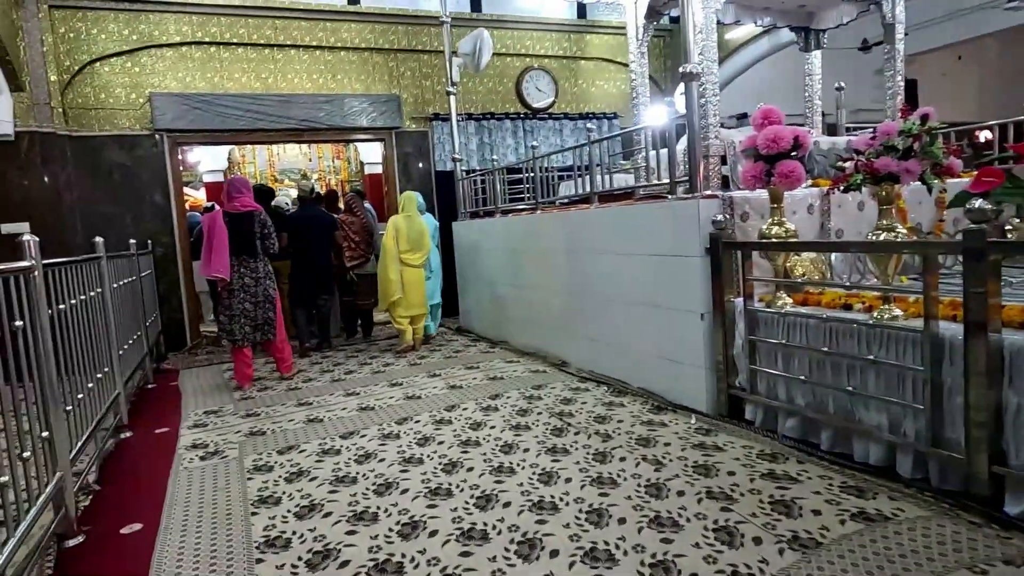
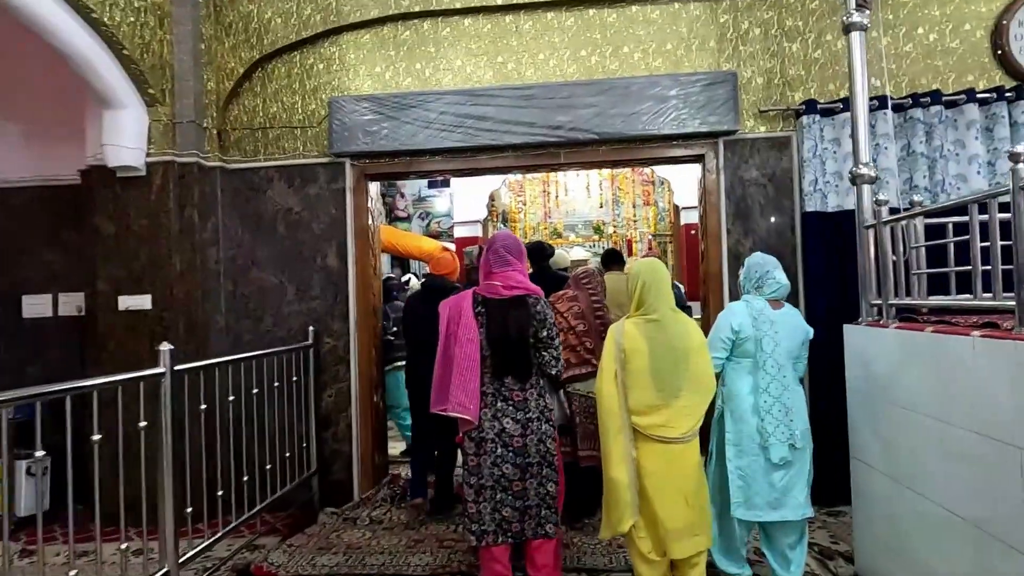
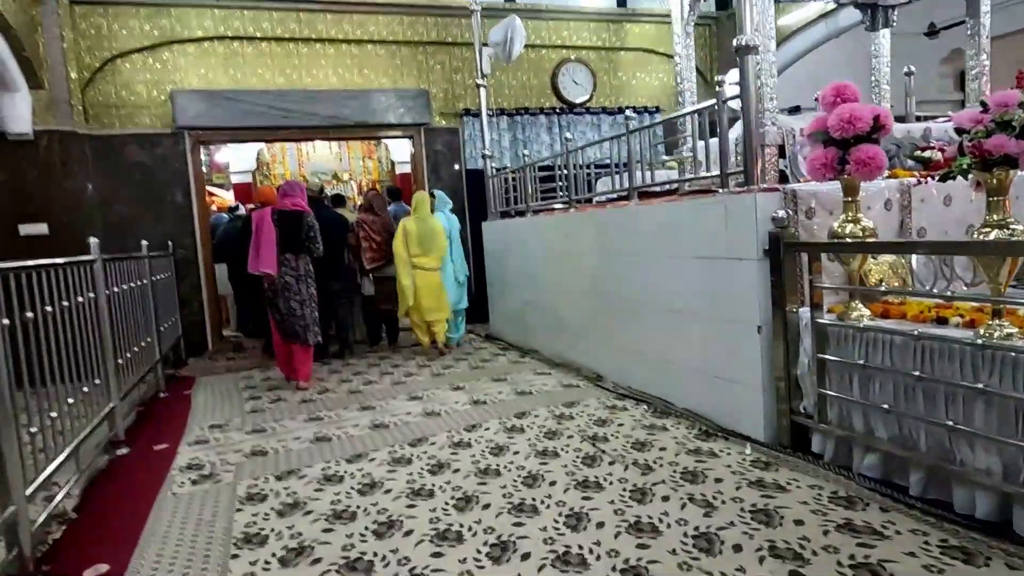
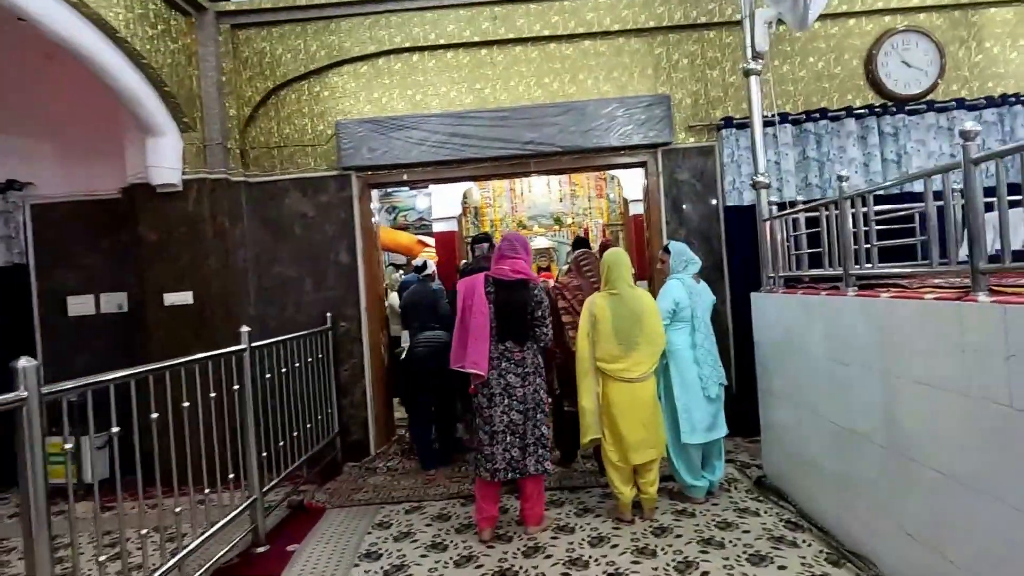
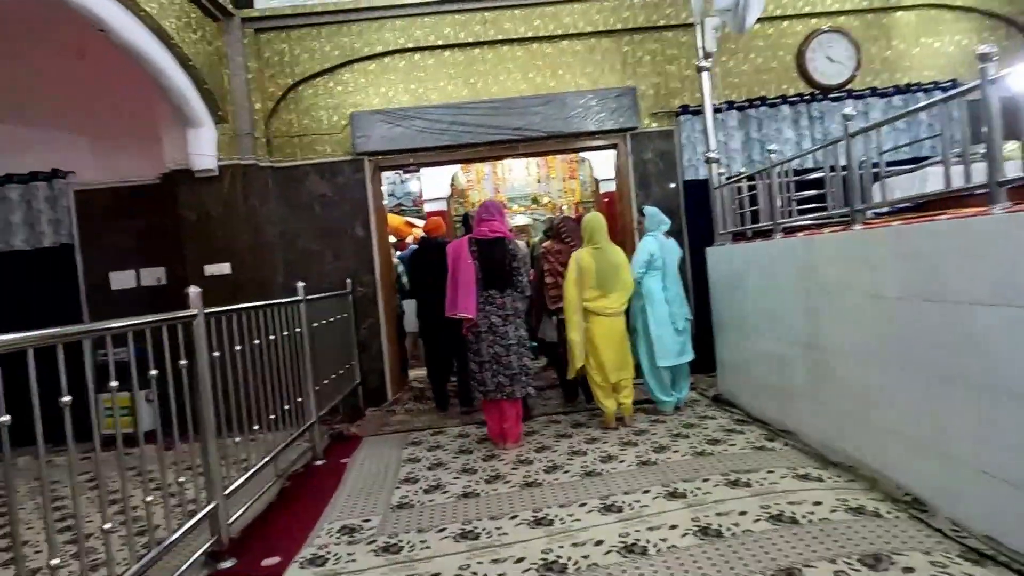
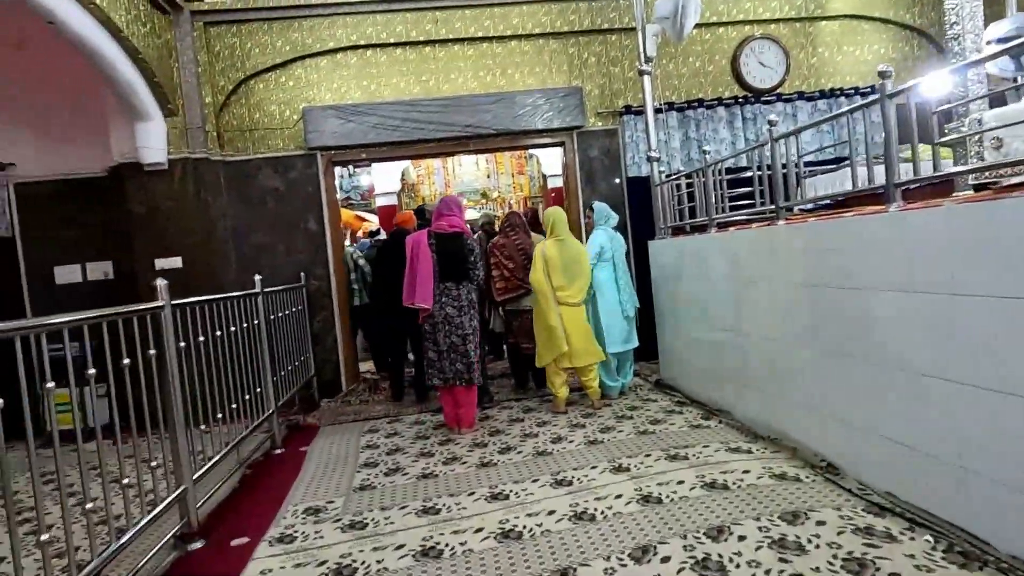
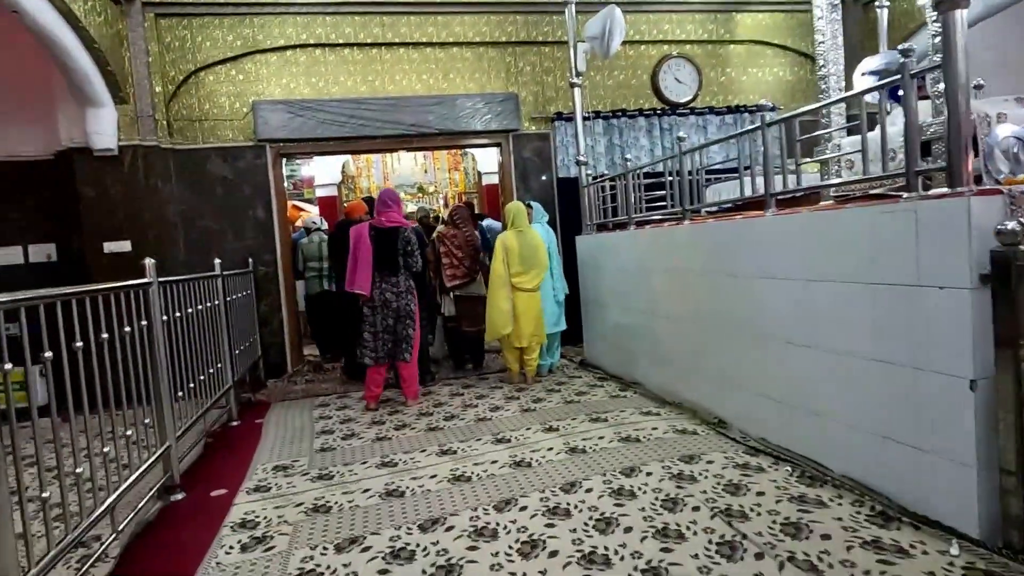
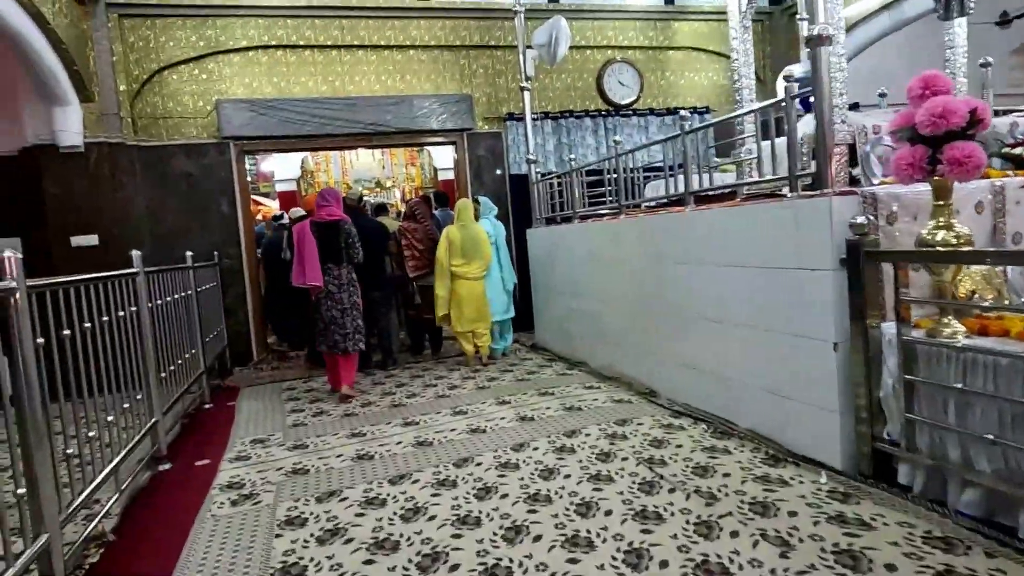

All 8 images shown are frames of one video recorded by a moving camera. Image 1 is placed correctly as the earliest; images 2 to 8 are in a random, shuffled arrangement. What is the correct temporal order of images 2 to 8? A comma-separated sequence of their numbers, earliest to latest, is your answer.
3, 8, 7, 6, 5, 4, 2
